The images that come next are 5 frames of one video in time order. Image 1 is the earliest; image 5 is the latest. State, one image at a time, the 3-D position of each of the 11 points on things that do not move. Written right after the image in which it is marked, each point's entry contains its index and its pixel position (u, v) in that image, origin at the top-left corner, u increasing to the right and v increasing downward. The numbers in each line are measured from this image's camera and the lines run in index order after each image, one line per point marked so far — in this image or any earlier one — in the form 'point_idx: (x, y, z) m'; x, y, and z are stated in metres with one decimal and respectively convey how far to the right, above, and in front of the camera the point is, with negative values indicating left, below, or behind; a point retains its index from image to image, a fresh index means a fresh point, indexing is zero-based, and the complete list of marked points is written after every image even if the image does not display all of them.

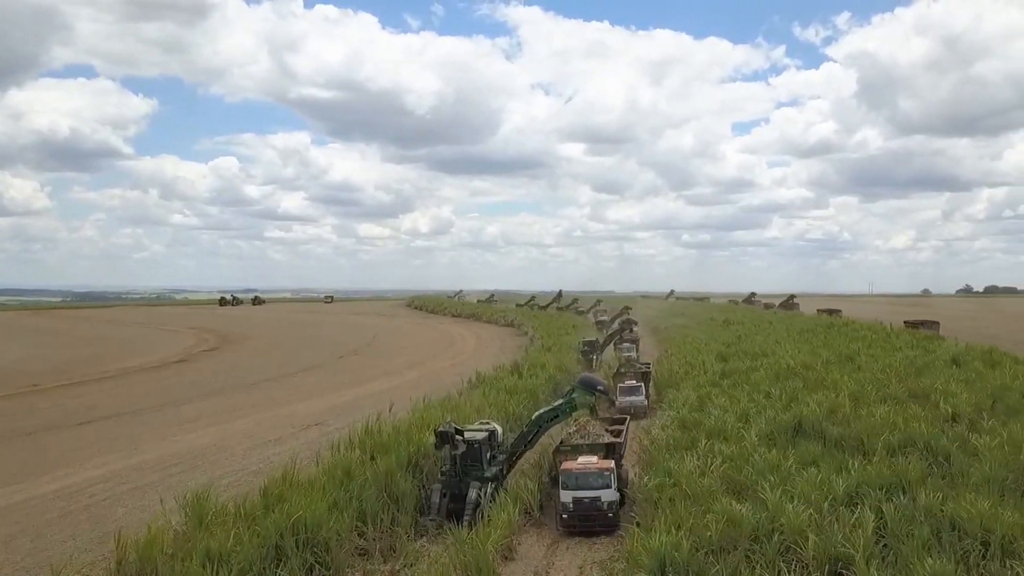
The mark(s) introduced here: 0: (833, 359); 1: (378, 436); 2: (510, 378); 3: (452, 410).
0: (+7.4, -1.6, +19.0) m
1: (-1.9, -2.2, +11.9) m
2: (-0.1, -2.0, +18.7) m
3: (-1.1, -2.2, +14.6) m
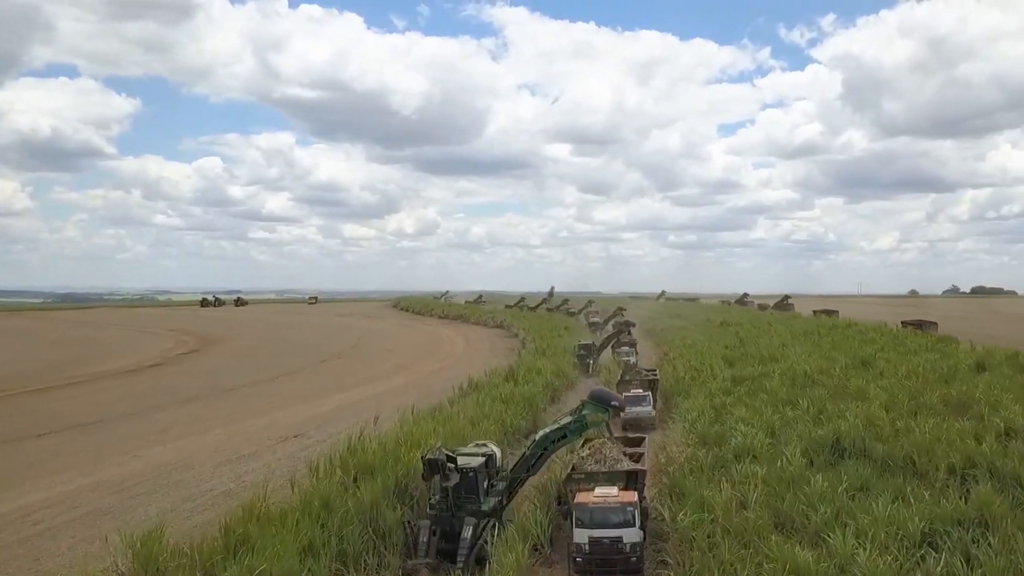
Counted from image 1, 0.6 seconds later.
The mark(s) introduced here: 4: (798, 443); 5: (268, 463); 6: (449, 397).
0: (+7.3, -1.6, +17.8) m
1: (-1.9, -2.2, +10.6) m
2: (-0.2, -2.0, +17.4) m
3: (-1.1, -2.2, +13.2) m
4: (+3.5, -1.9, +10.1) m
5: (-4.1, -2.9, +13.8) m
6: (-1.4, -2.4, +18.1) m
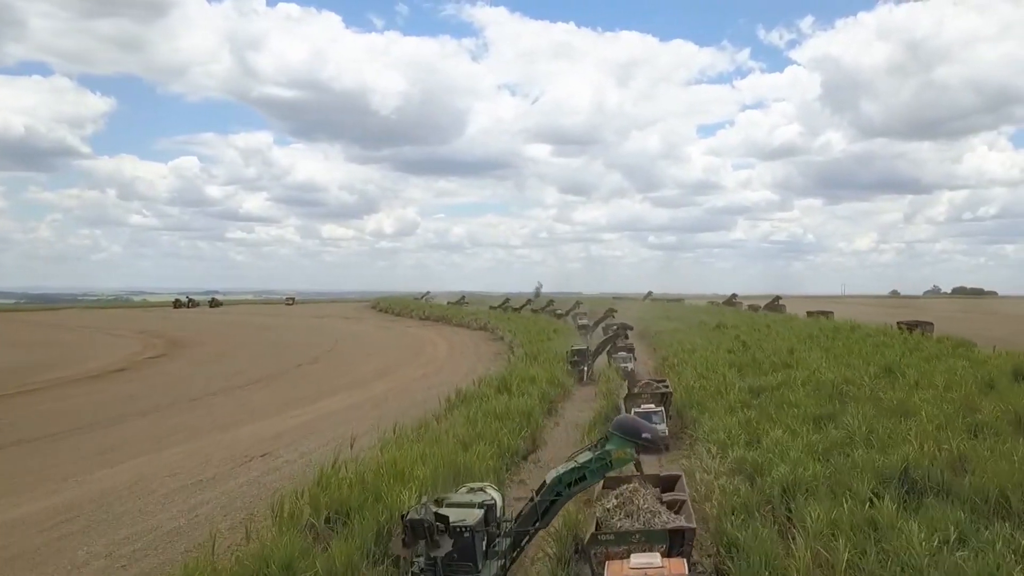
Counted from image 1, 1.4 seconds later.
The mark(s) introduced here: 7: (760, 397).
0: (+7.1, -1.7, +16.2) m
1: (-1.9, -2.2, +8.8) m
2: (-0.3, -2.1, +15.7) m
3: (-1.1, -2.2, +11.4) m
4: (+3.5, -1.9, +8.5) m
5: (-4.1, -2.9, +12.0) m
6: (-1.5, -2.4, +16.3) m
7: (+4.4, -1.9, +14.7) m
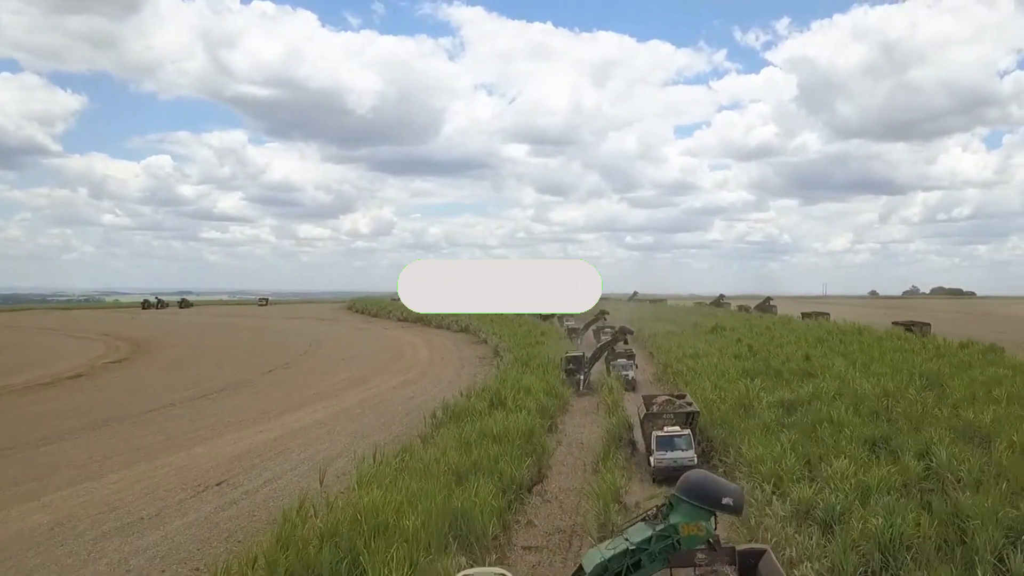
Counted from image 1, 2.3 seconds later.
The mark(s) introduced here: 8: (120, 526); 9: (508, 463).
0: (+7.0, -1.7, +14.4) m
1: (-1.7, -2.2, +6.8) m
2: (-0.3, -2.1, +13.7) m
3: (-1.1, -2.2, +9.4) m
4: (+3.7, -1.9, +6.6) m
5: (-4.1, -2.9, +9.9) m
6: (-1.6, -2.4, +14.3) m
7: (+4.4, -1.9, +12.8) m
8: (-5.0, -3.0, +10.5) m
9: (-0.1, -2.2, +10.3) m
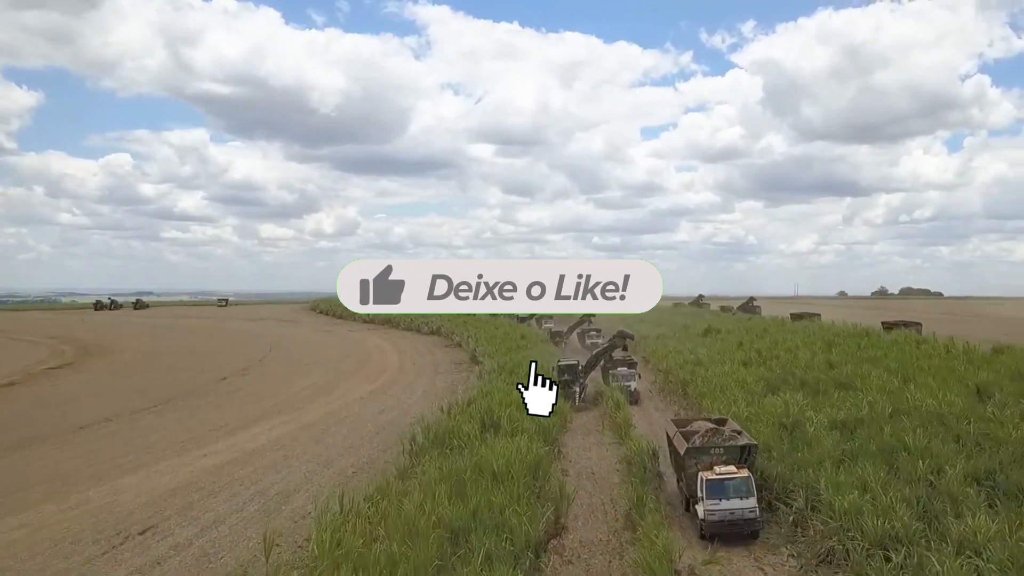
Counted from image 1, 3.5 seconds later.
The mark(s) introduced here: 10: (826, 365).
0: (+7.0, -1.6, +12.2) m
1: (-1.5, -2.1, +4.2) m
2: (-0.4, -2.0, +11.2) m
3: (-0.9, -2.1, +6.9) m
4: (+3.9, -1.9, +4.3) m
5: (-3.9, -2.9, +7.3) m
6: (-1.7, -2.4, +11.8) m
7: (+4.4, -1.9, +10.5) m
8: (-4.9, -3.0, +7.9) m
9: (0.0, -2.2, +7.9) m
10: (+6.8, -1.6, +18.1) m
